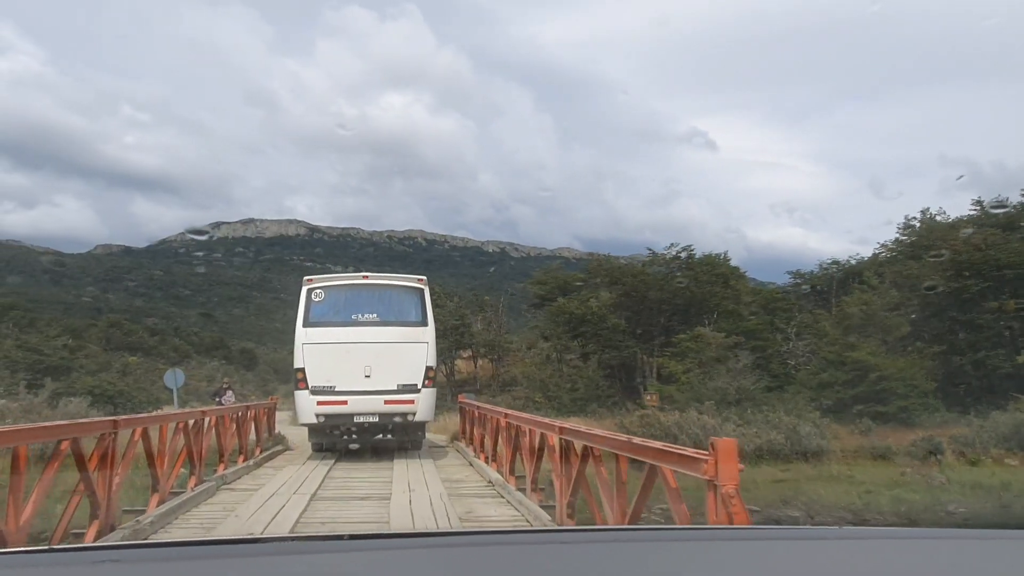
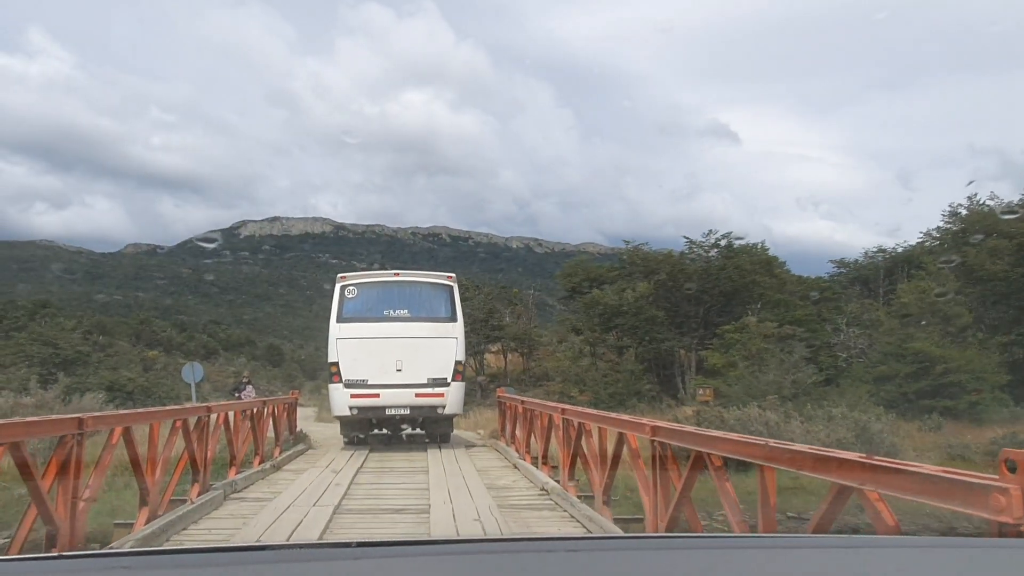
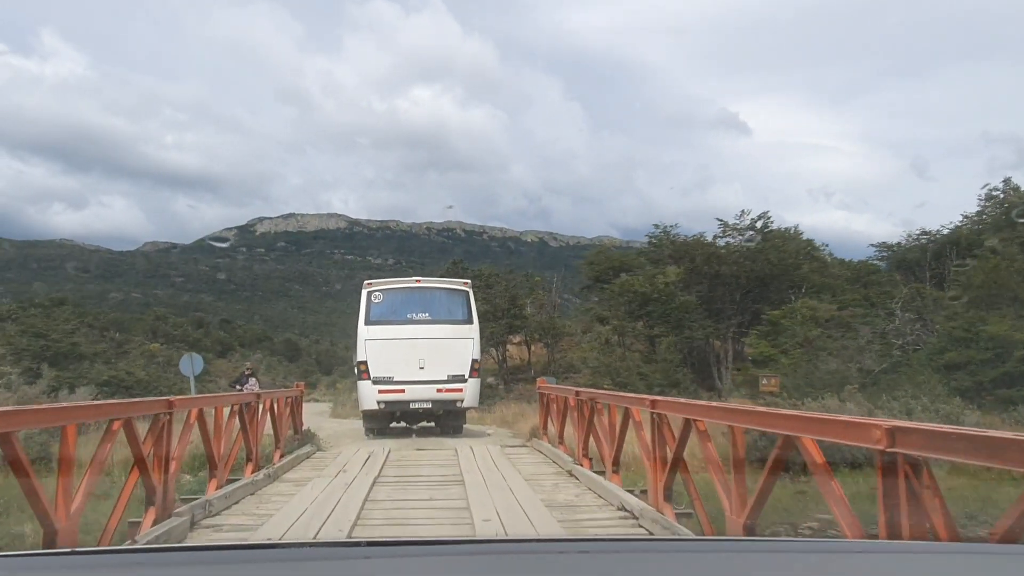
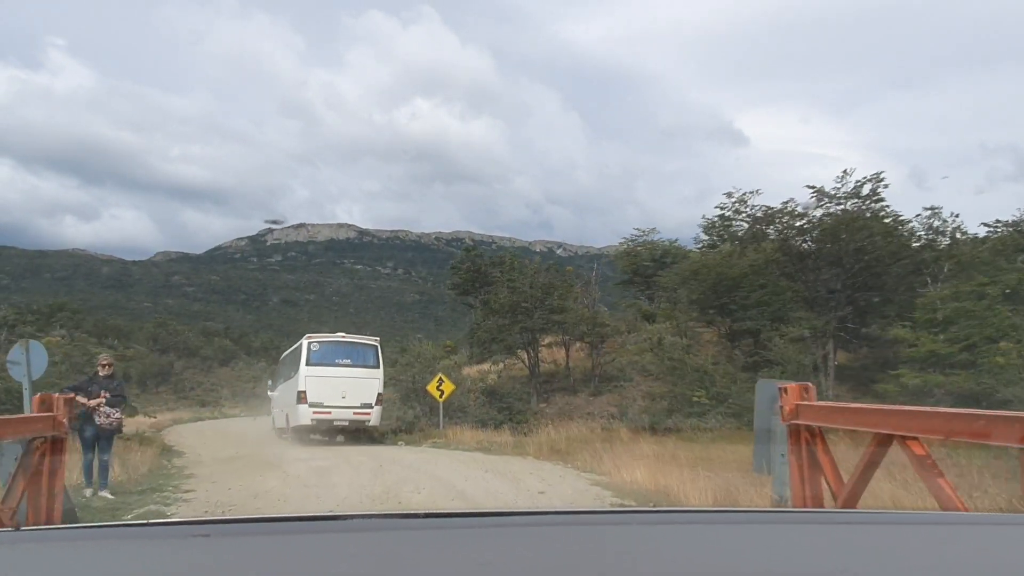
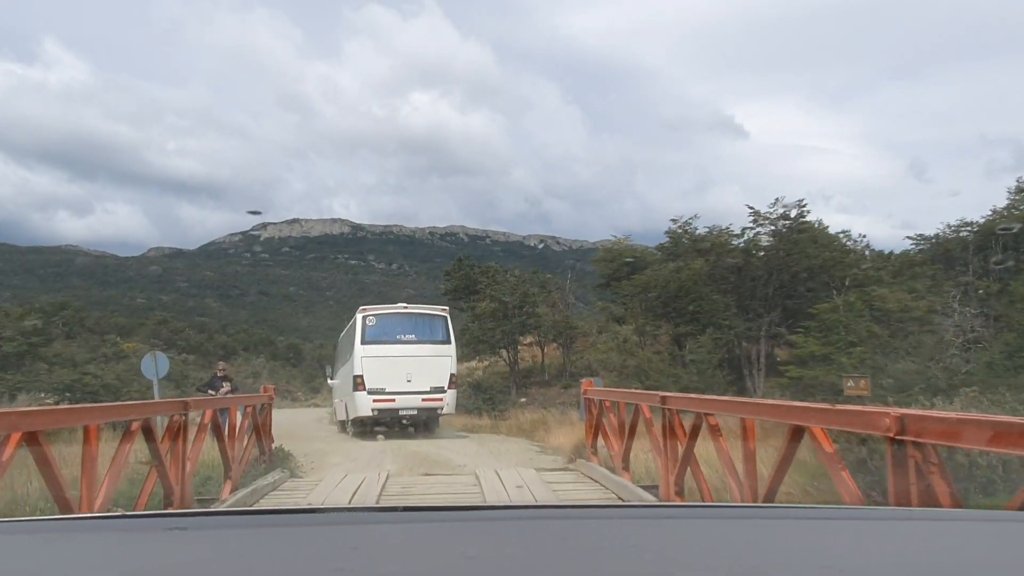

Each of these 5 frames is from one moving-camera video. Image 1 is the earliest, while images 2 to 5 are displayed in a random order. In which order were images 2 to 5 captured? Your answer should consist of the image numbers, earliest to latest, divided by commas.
2, 3, 5, 4
